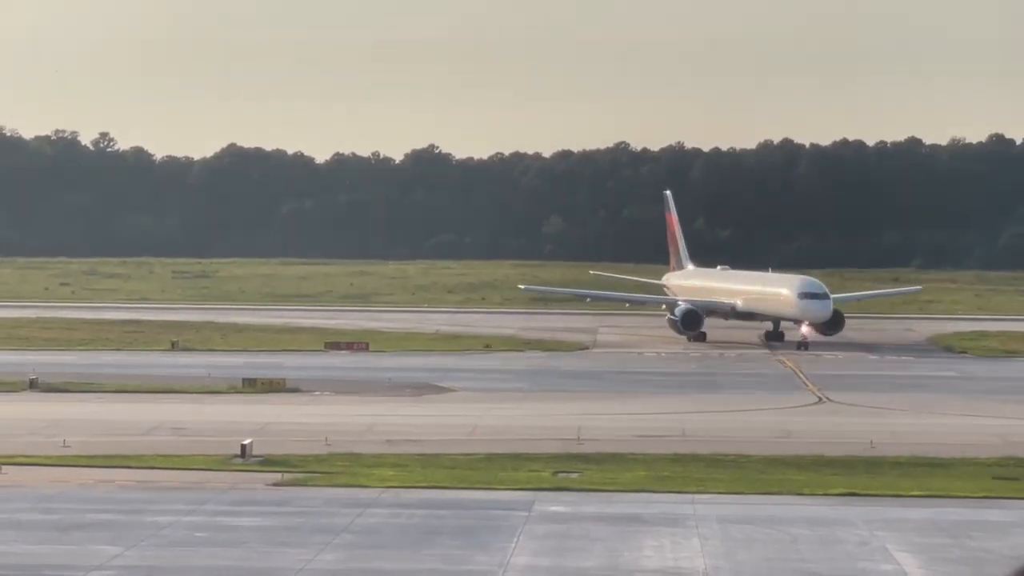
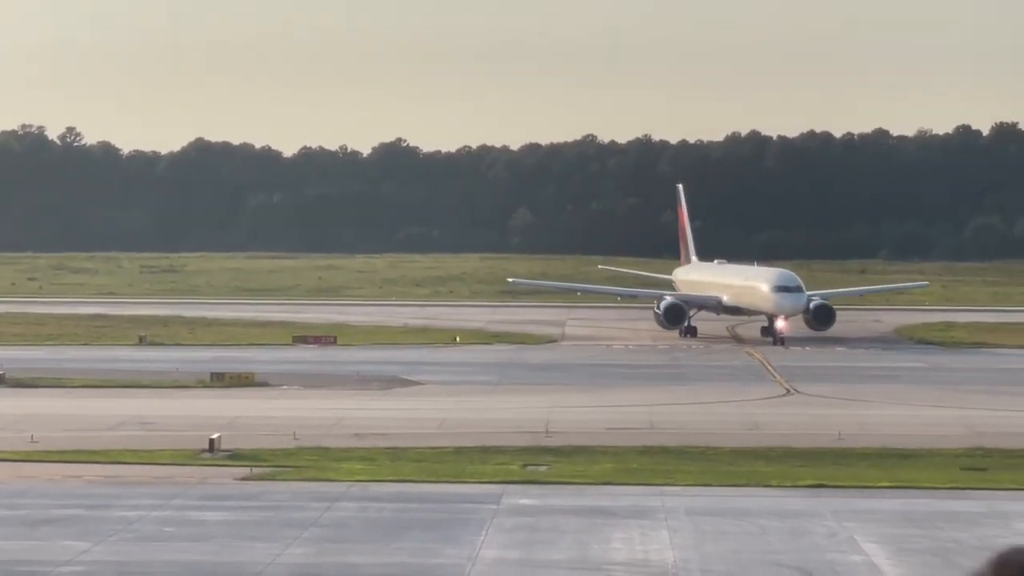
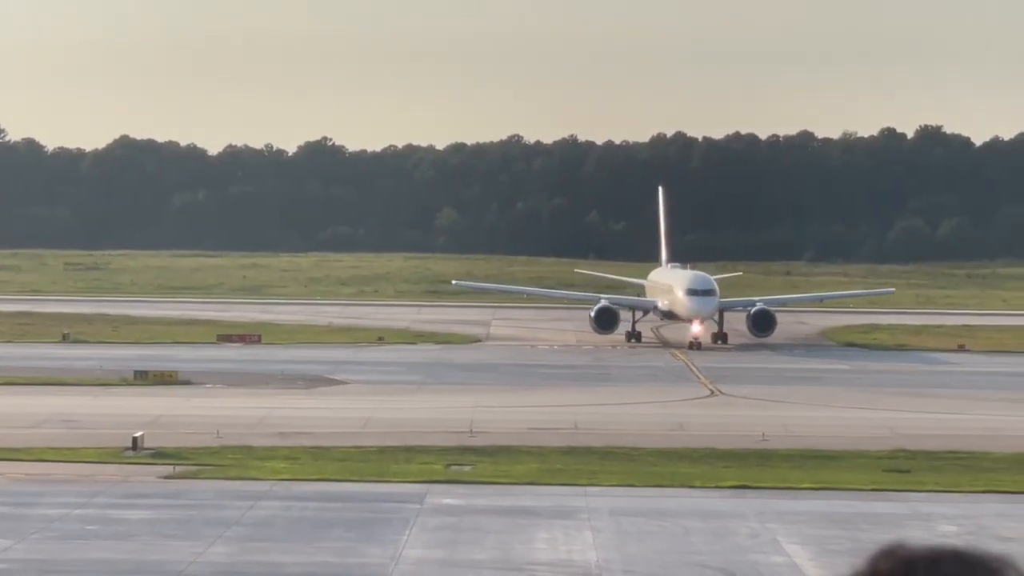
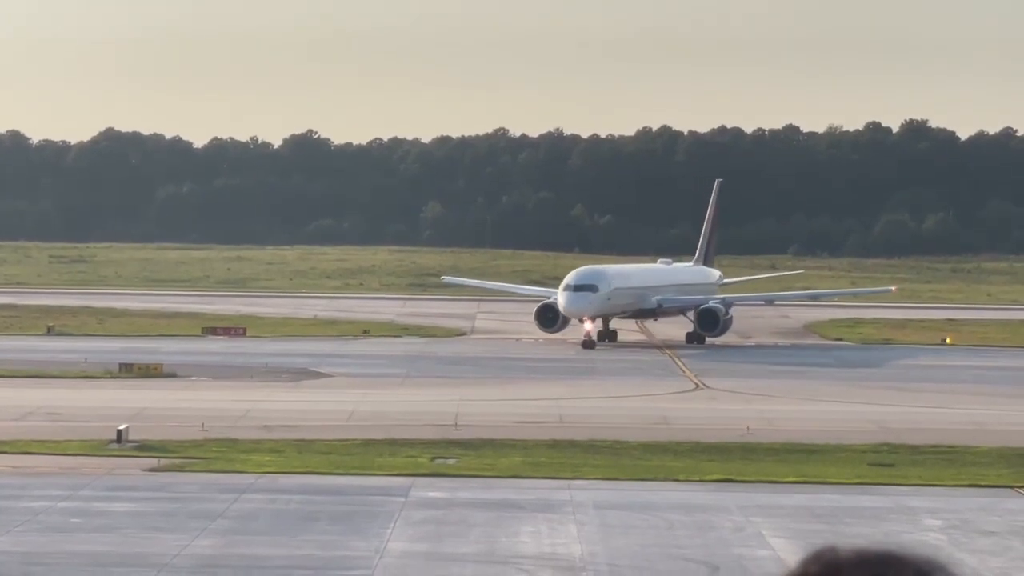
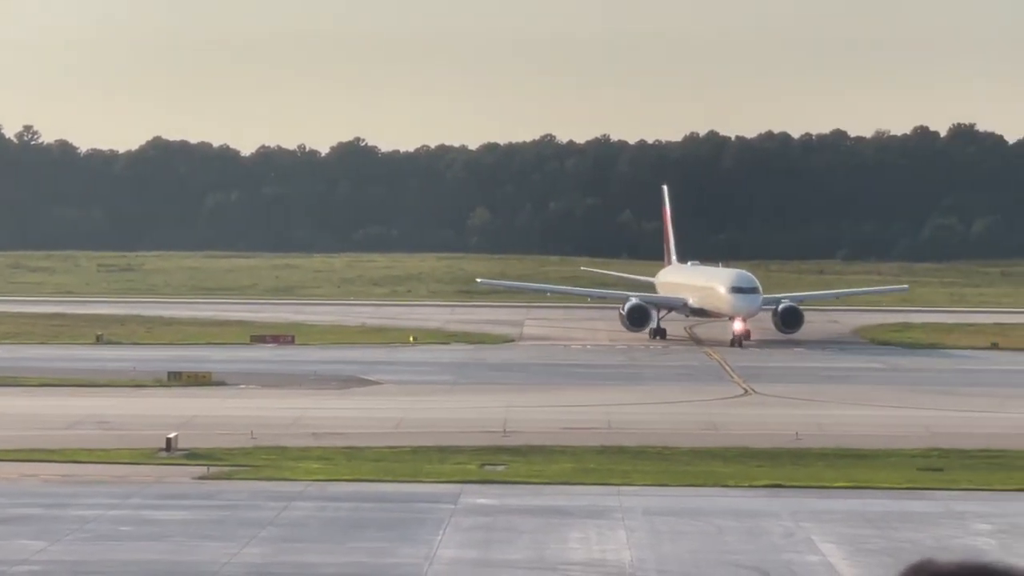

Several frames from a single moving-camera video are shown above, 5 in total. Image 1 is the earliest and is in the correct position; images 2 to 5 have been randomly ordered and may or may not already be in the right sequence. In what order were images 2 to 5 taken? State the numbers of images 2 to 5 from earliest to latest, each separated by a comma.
2, 5, 3, 4
